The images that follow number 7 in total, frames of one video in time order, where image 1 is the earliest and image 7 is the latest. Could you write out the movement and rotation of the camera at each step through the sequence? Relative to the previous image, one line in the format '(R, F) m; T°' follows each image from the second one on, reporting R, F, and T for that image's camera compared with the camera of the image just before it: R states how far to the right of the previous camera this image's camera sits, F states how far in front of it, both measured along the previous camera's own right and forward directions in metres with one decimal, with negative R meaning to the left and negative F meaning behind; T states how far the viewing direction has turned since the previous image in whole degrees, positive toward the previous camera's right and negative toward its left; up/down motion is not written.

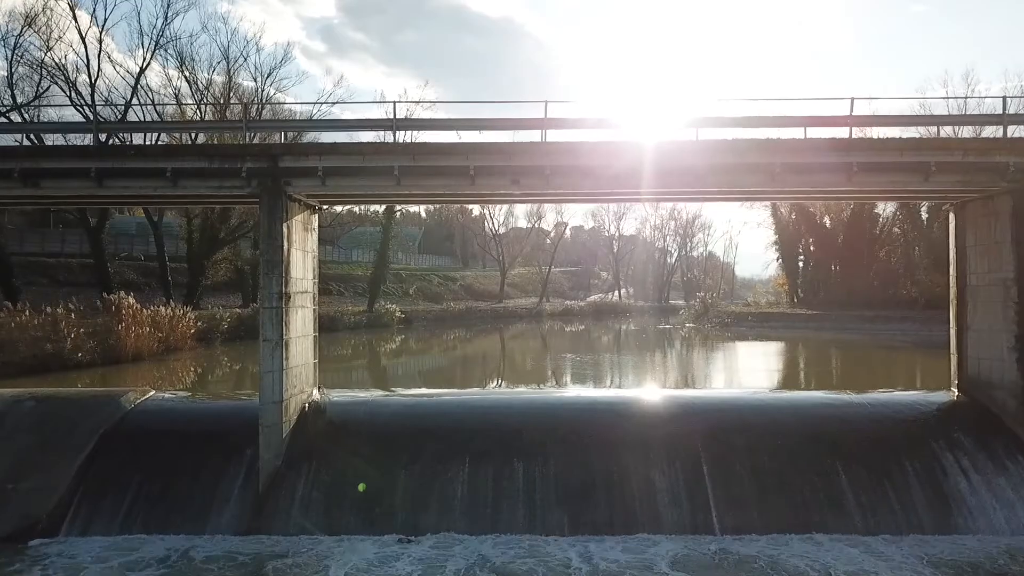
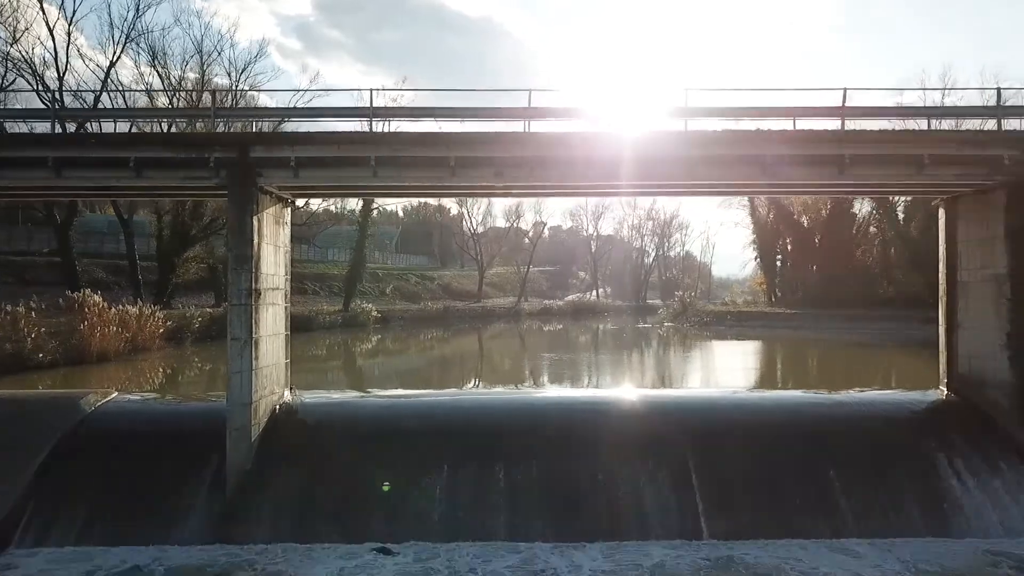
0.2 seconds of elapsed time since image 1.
(-0.1, +0.4) m; +2°
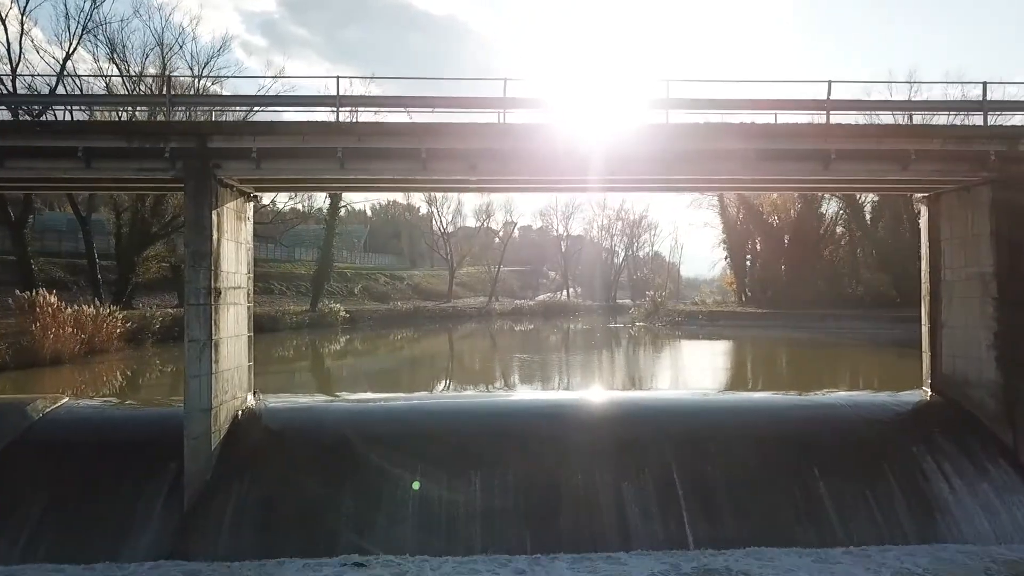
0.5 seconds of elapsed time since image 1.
(-0.1, +0.4) m; +3°
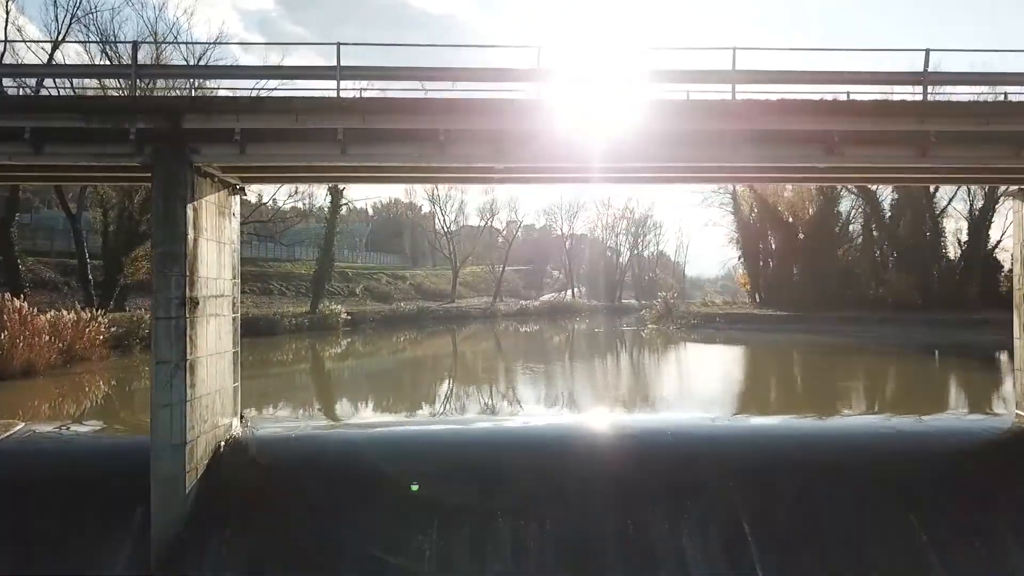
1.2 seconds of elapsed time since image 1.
(-0.3, +1.3) m; 0°
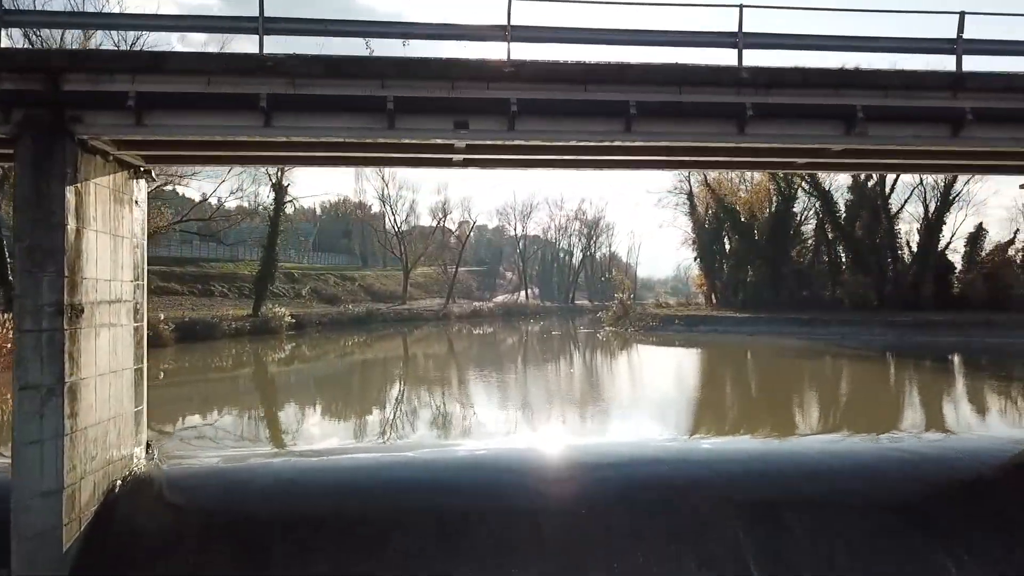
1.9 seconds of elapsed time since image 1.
(-0.1, +1.2) m; +4°
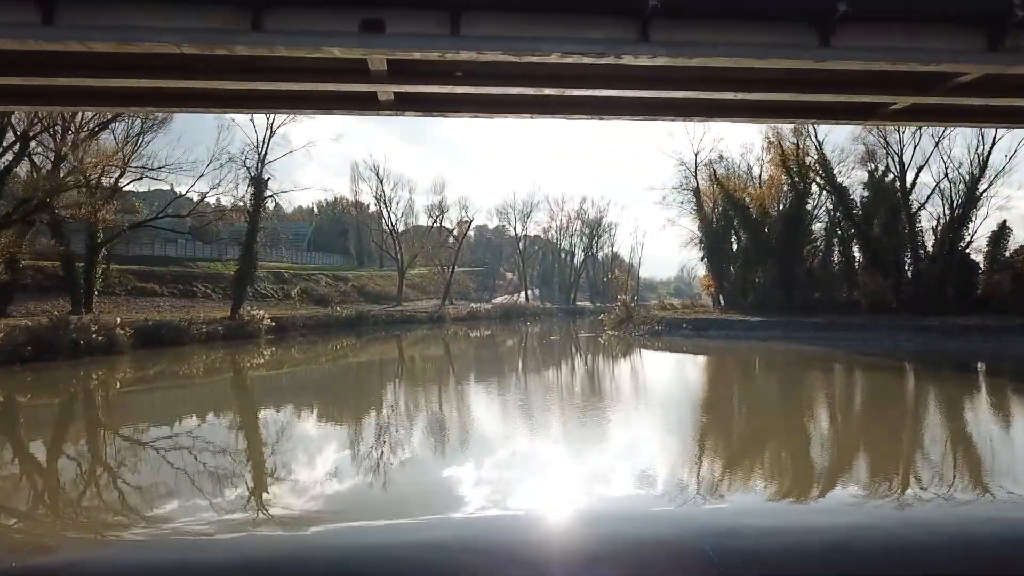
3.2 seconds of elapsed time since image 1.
(+0.3, +2.2) m; 0°
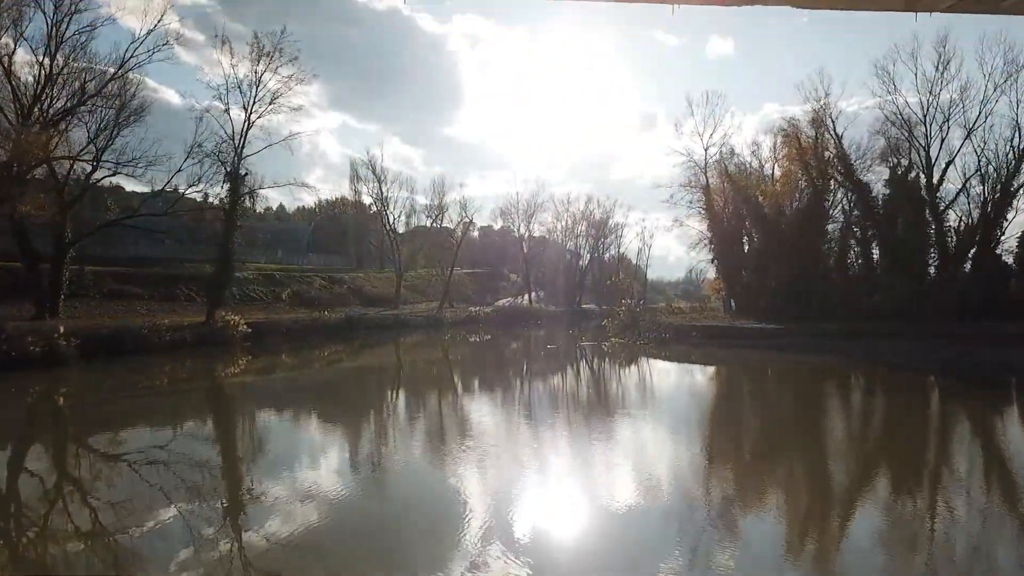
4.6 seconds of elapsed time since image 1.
(+0.5, +2.2) m; -1°
